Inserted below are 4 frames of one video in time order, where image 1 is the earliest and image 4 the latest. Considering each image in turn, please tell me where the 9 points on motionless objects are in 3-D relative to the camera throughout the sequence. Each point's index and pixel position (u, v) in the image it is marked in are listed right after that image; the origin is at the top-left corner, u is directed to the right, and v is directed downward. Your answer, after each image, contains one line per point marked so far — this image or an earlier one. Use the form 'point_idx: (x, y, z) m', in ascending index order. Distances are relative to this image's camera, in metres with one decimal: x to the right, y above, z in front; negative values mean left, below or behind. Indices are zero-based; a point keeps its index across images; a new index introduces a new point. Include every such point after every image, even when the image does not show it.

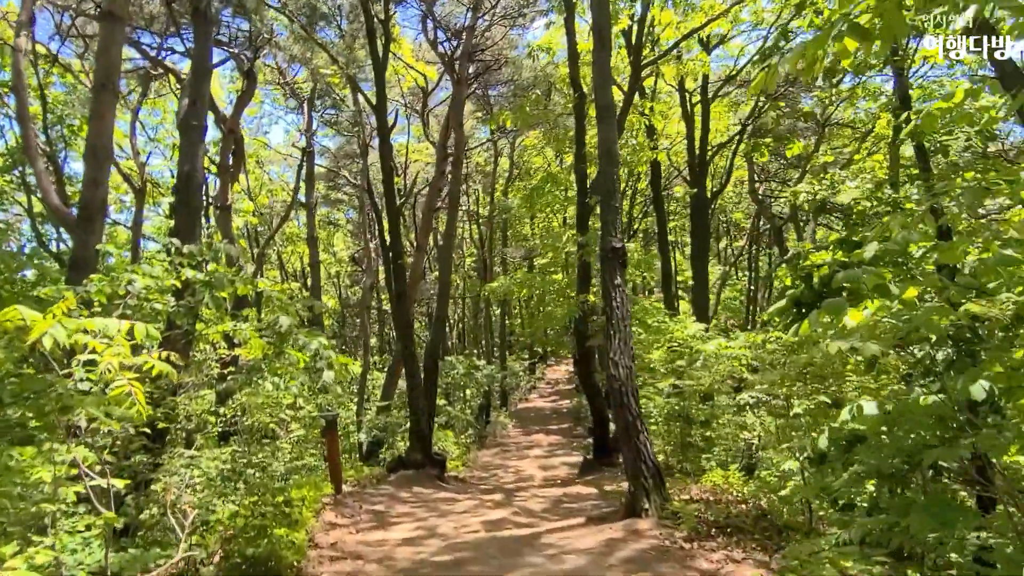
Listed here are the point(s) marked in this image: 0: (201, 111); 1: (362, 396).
0: (-2.7, +1.5, +6.4) m
1: (-2.6, -1.9, +12.7) m
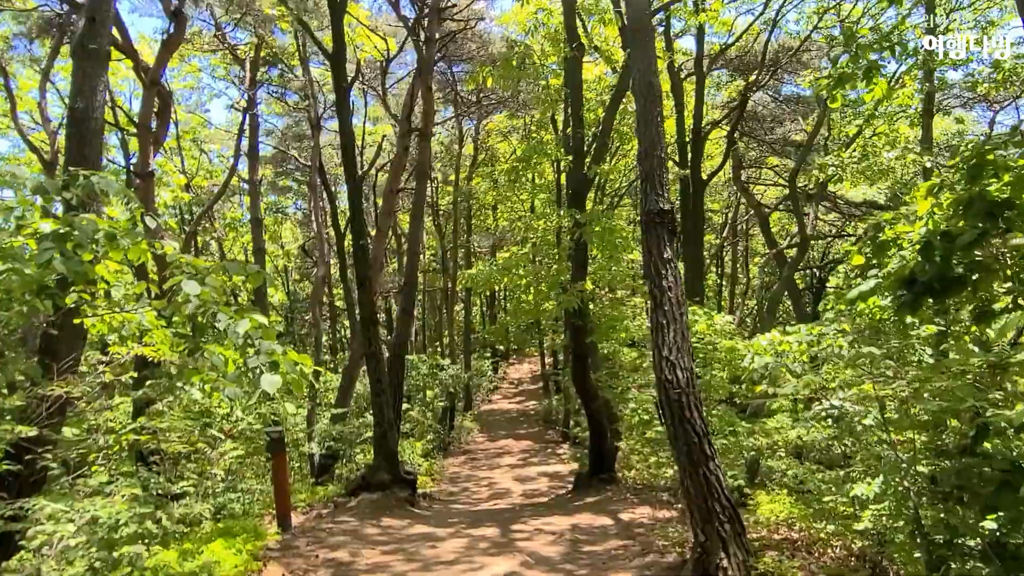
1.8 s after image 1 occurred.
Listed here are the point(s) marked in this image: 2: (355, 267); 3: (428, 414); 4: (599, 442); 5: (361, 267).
0: (-2.7, +1.7, +4.8) m
1: (-3.0, -1.7, +11.1) m
2: (-1.7, +0.2, +8.0) m
3: (-1.7, -2.5, +14.5) m
4: (+1.0, -1.7, +8.2) m
5: (-1.7, +0.2, +8.0) m
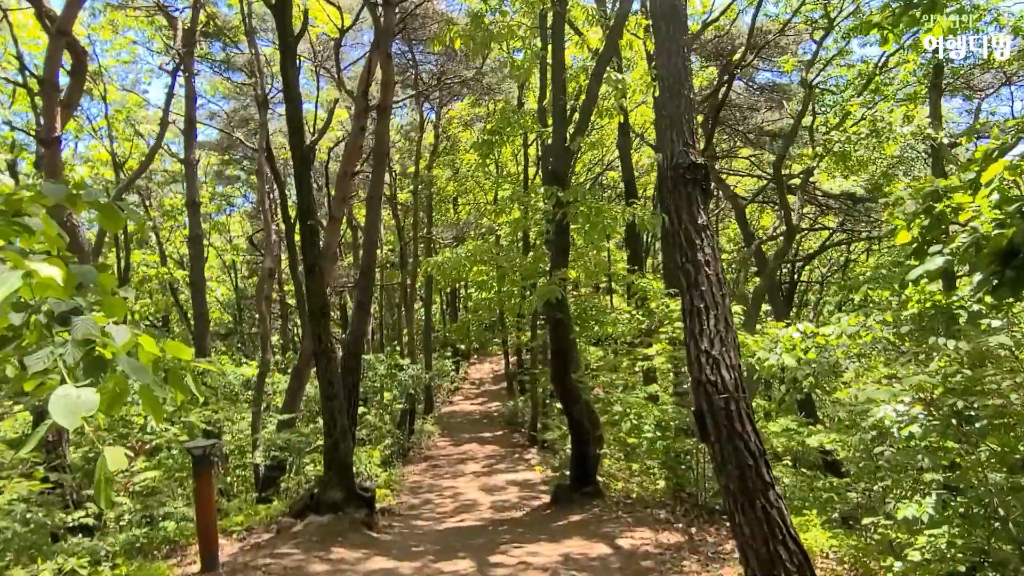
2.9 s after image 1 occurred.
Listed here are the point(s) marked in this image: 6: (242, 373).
0: (-2.8, +1.8, +3.7) m
1: (-3.5, -1.6, +10.0) m
2: (-2.0, +0.3, +7.0) m
3: (-2.3, -2.4, +13.5) m
4: (+0.7, -1.6, +7.3) m
5: (-2.0, +0.3, +6.9) m
6: (-3.9, -1.2, +10.7) m
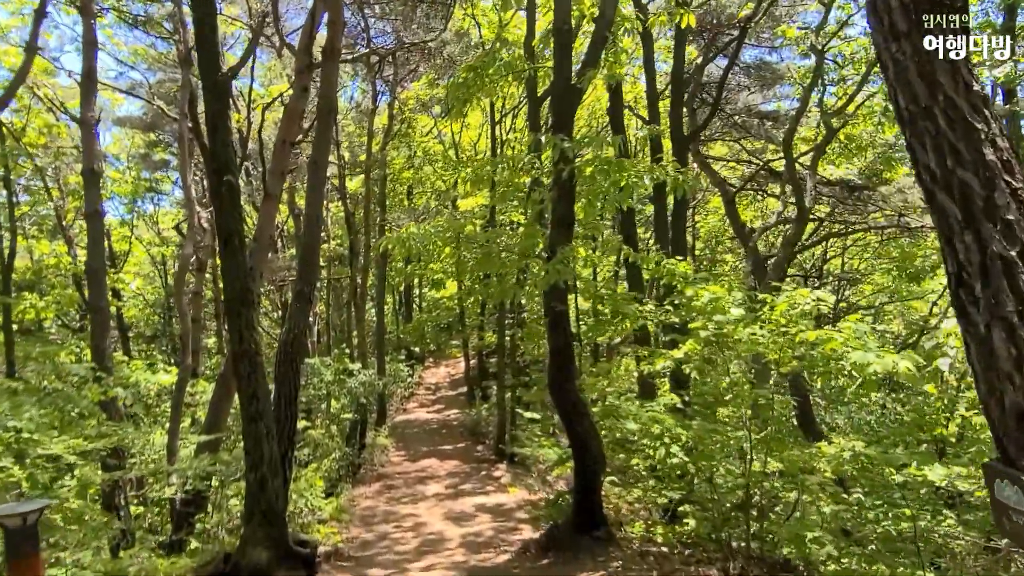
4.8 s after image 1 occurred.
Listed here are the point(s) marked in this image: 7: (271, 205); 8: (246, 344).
0: (-2.6, +1.9, +1.9) m
1: (-3.8, -1.5, +8.1) m
2: (-2.1, +0.5, +5.2) m
3: (-2.9, -2.3, +11.7) m
4: (+0.6, -1.5, +5.7) m
5: (-2.0, +0.5, +5.2) m
6: (-4.2, -1.1, +8.7) m
7: (-2.9, +1.0, +8.9) m
8: (-1.9, -0.4, +5.2) m
